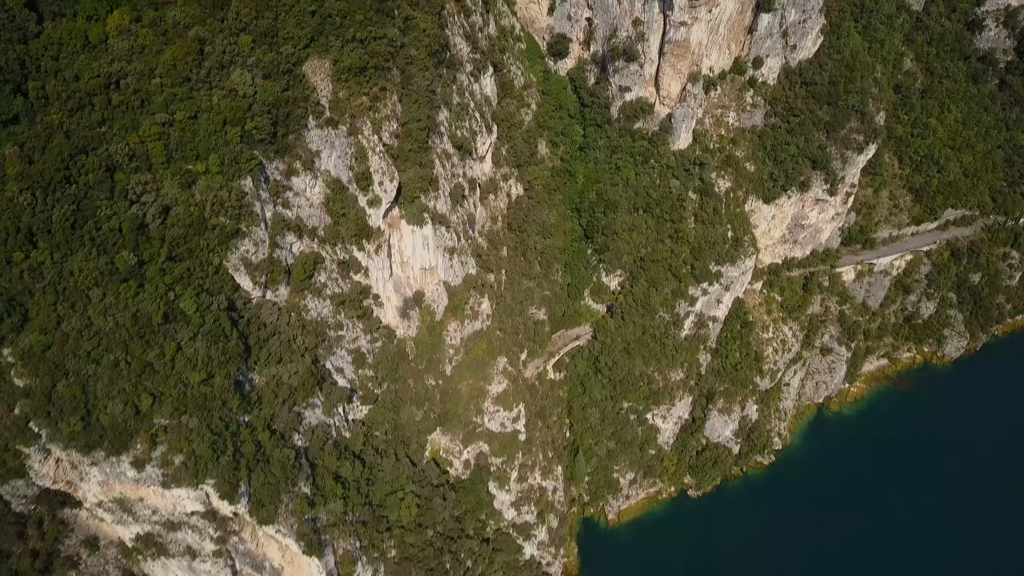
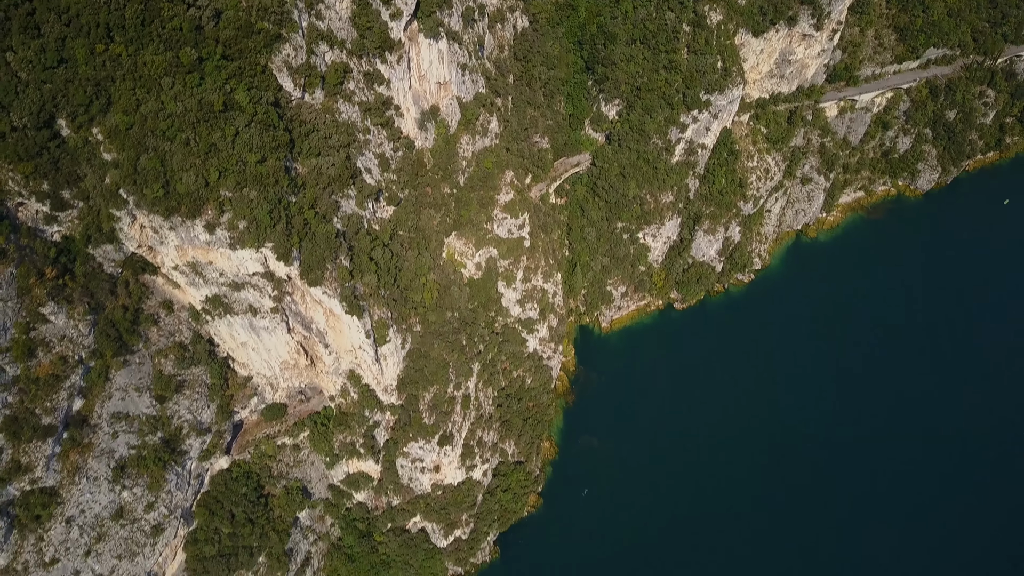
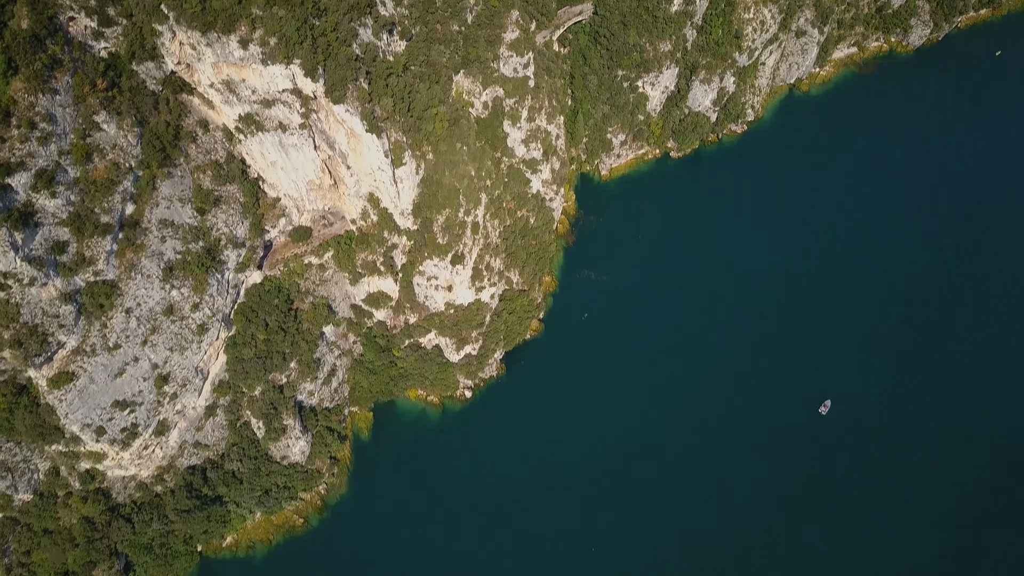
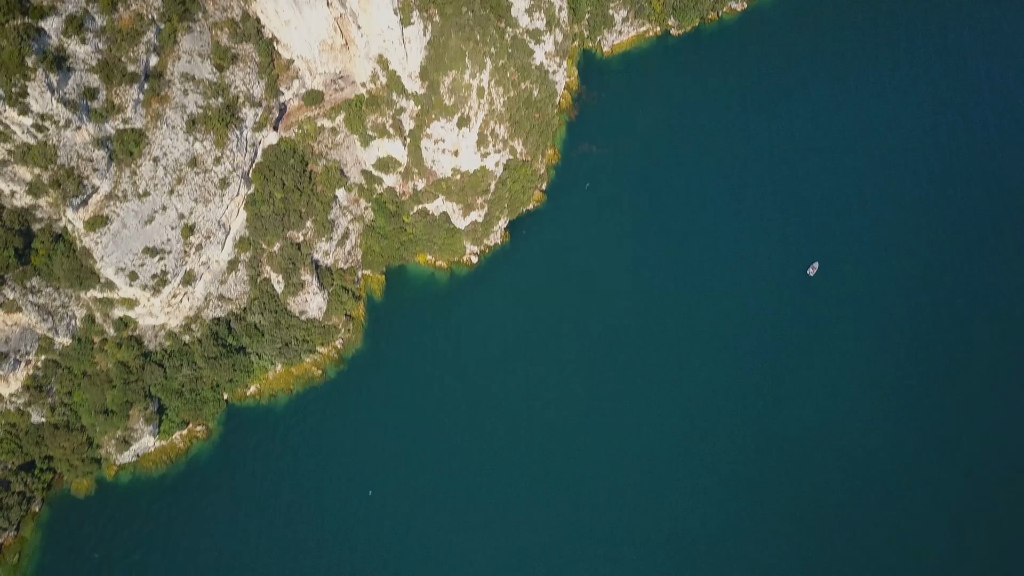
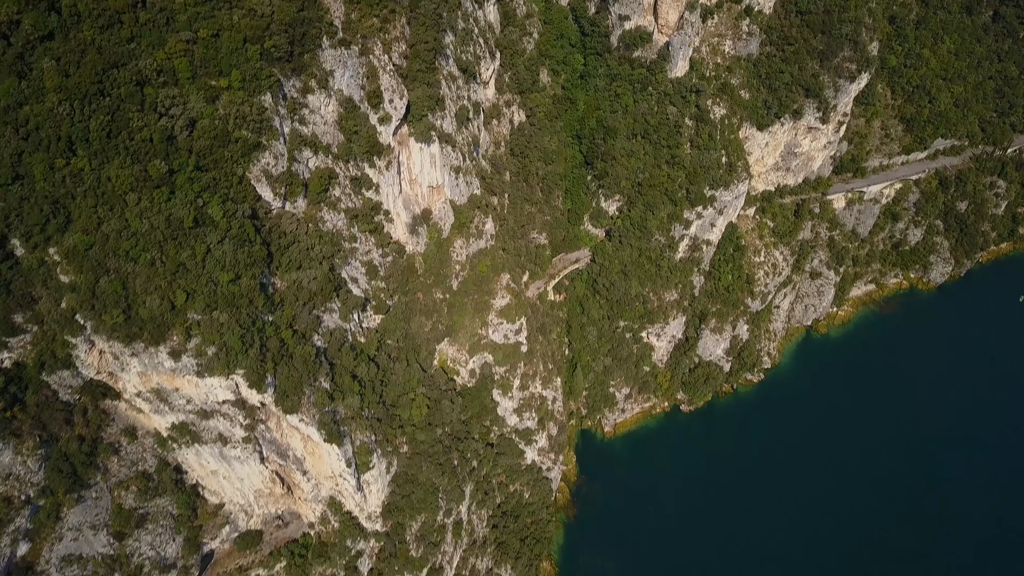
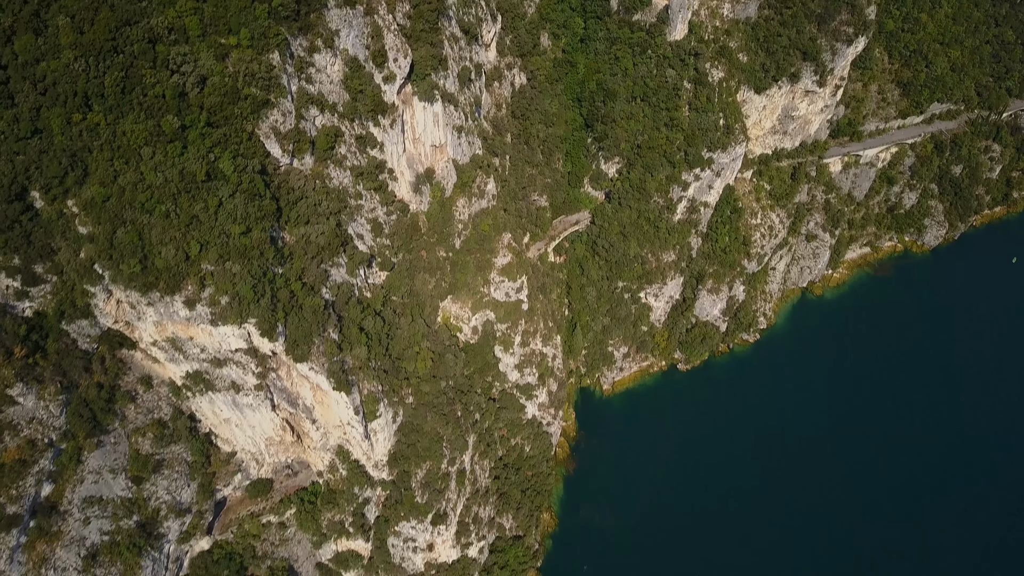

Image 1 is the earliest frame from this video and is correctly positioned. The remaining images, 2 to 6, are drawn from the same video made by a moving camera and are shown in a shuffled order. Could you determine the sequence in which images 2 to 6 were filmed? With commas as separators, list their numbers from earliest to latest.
5, 6, 2, 3, 4
